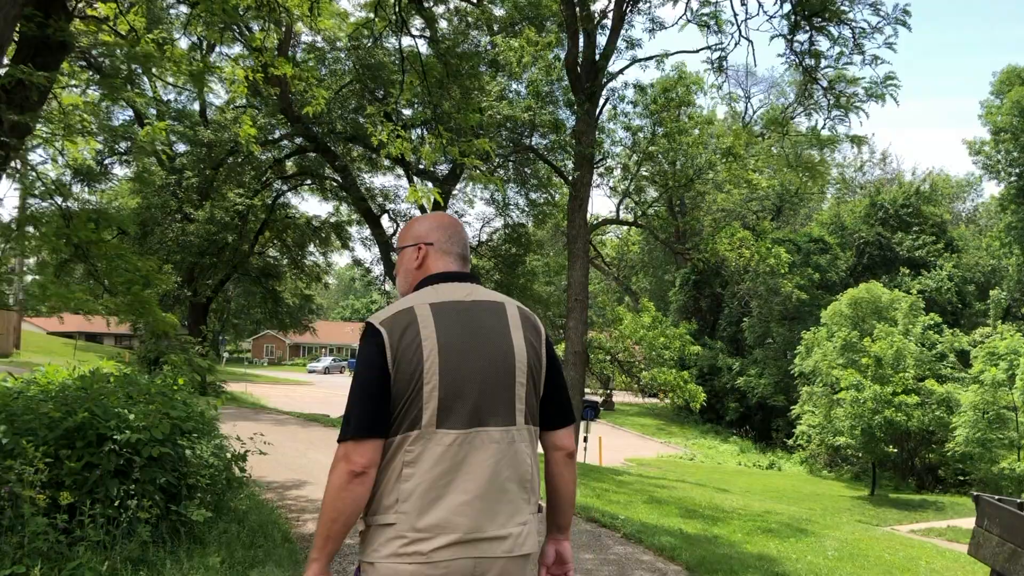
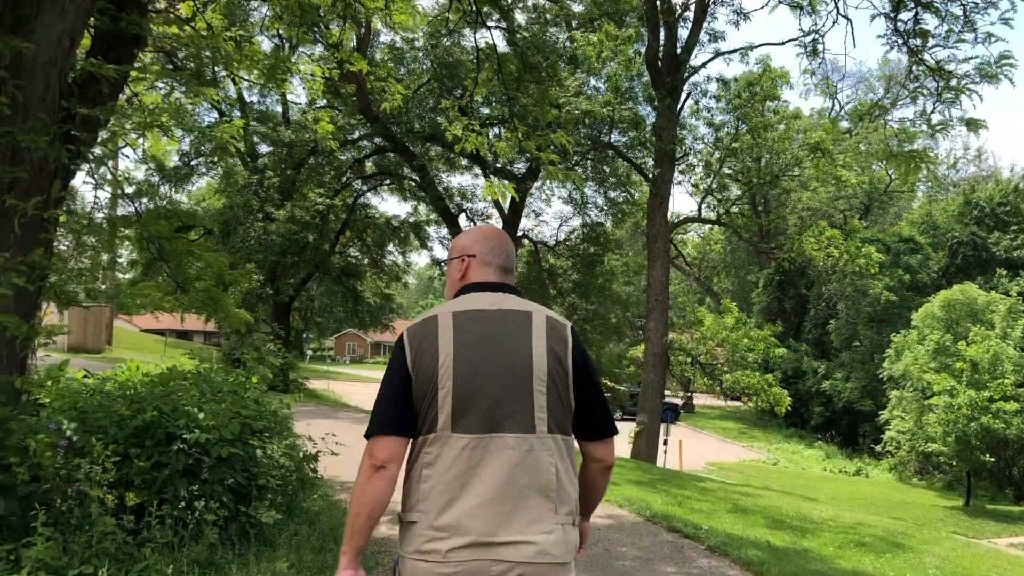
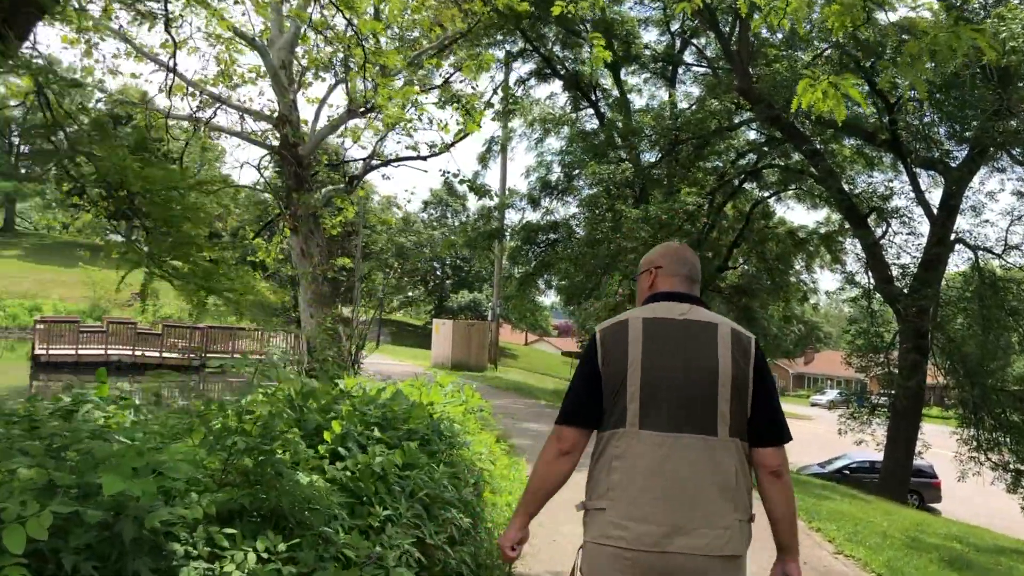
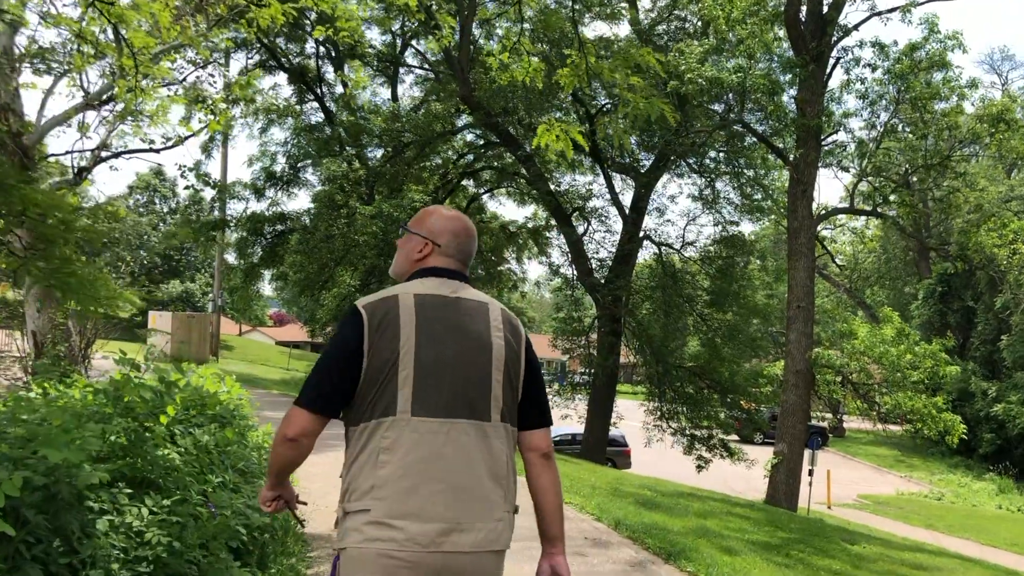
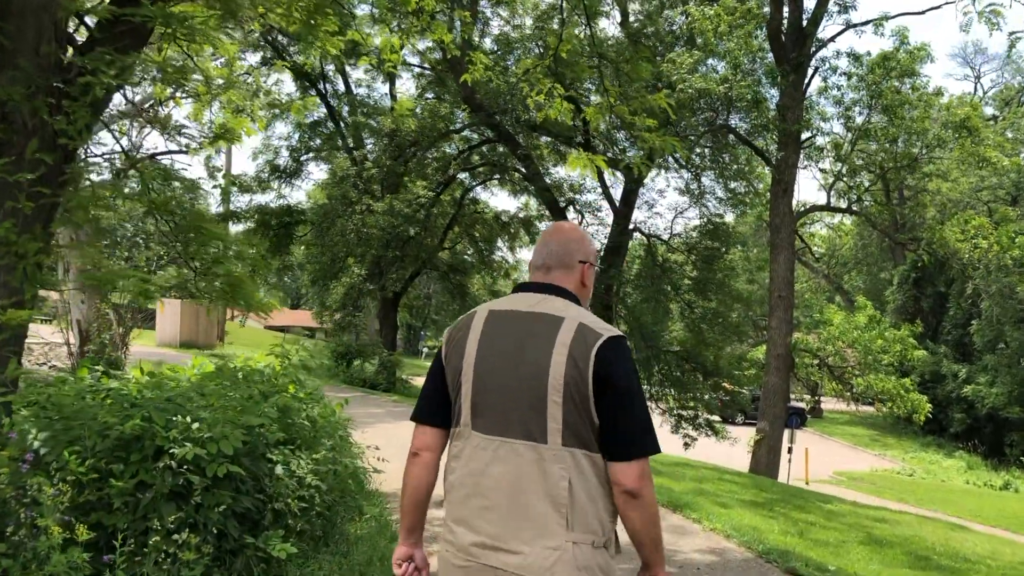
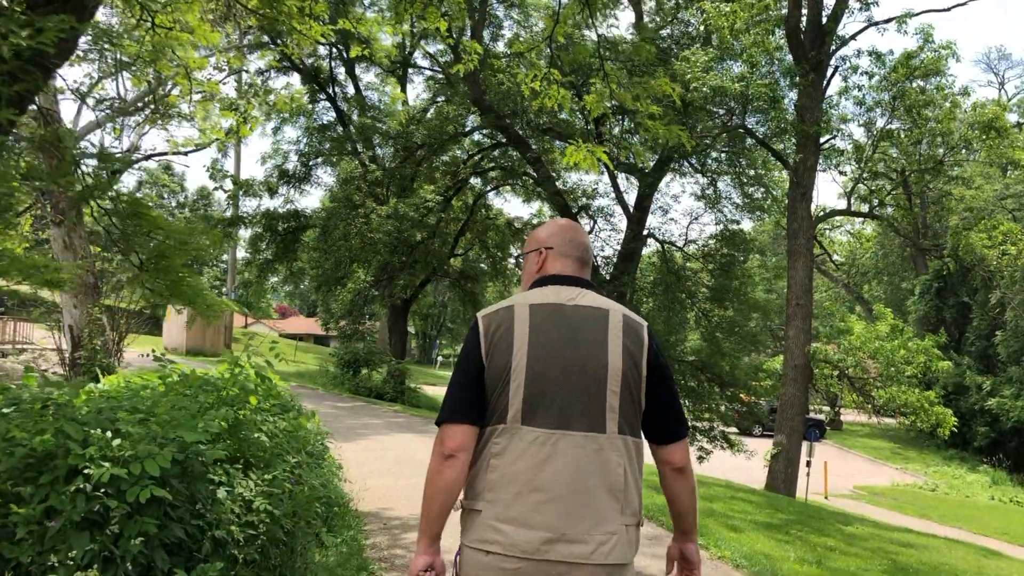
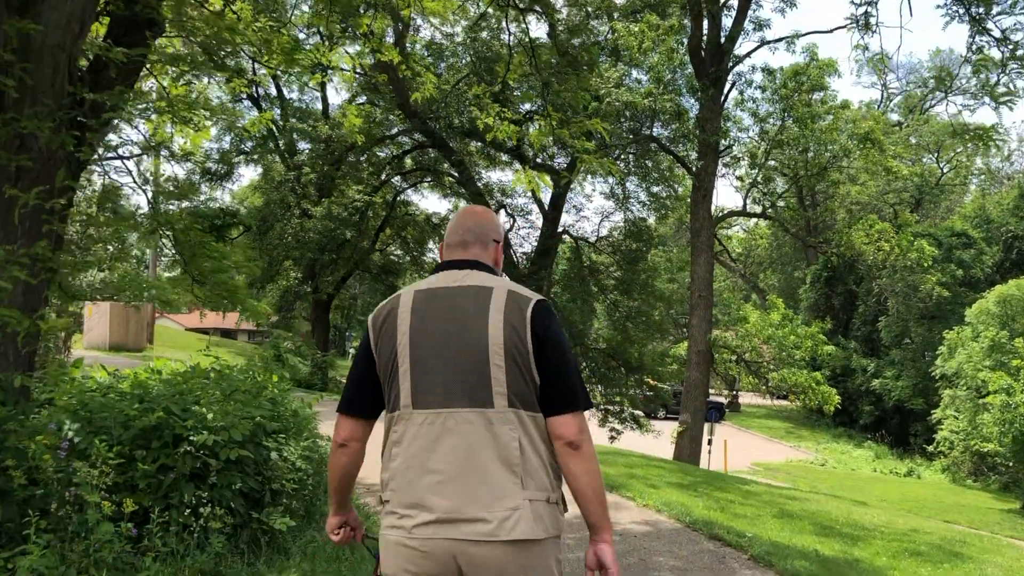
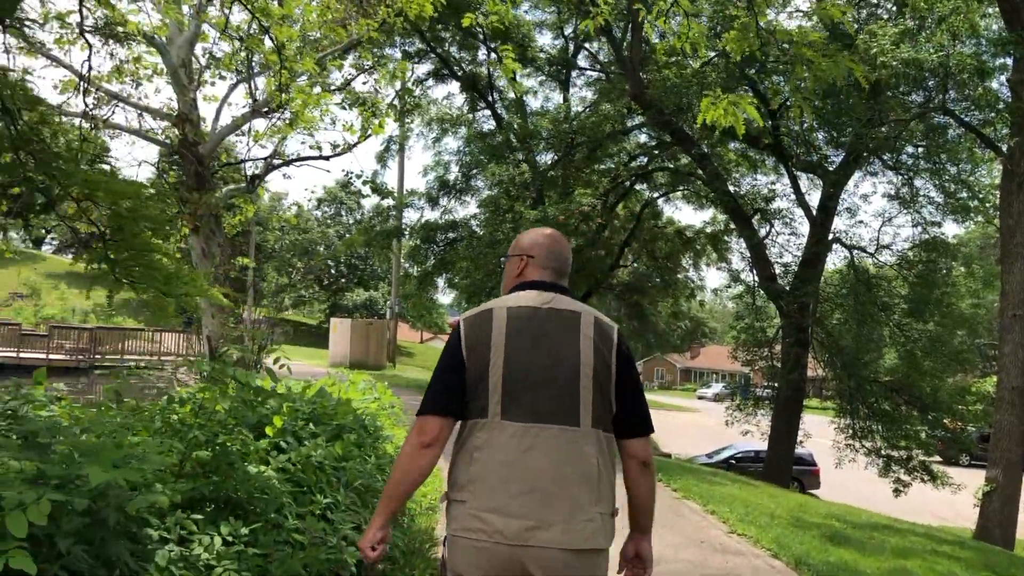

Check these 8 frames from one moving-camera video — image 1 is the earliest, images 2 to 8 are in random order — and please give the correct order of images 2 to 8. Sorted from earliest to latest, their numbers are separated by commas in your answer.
2, 7, 5, 6, 4, 8, 3
